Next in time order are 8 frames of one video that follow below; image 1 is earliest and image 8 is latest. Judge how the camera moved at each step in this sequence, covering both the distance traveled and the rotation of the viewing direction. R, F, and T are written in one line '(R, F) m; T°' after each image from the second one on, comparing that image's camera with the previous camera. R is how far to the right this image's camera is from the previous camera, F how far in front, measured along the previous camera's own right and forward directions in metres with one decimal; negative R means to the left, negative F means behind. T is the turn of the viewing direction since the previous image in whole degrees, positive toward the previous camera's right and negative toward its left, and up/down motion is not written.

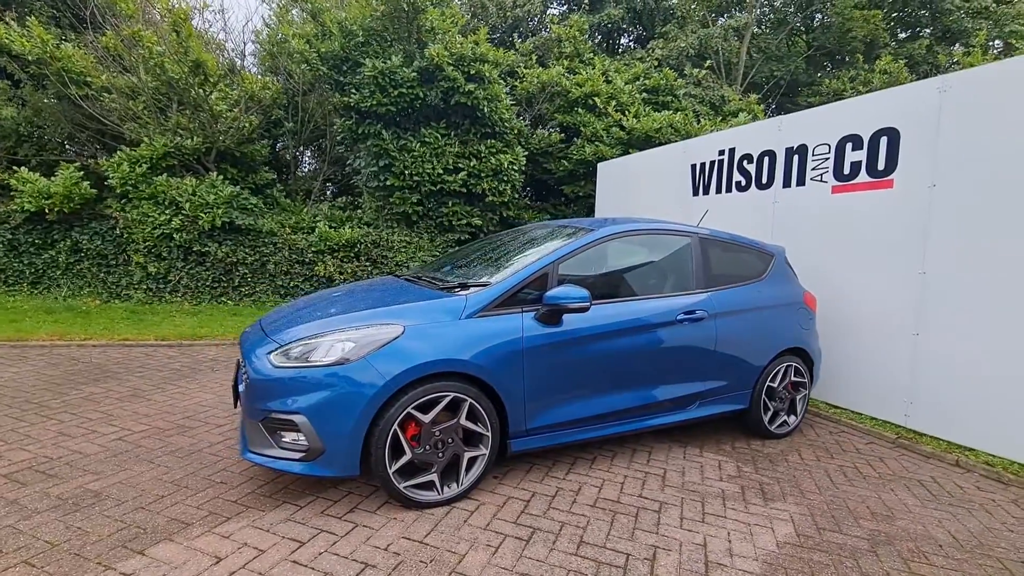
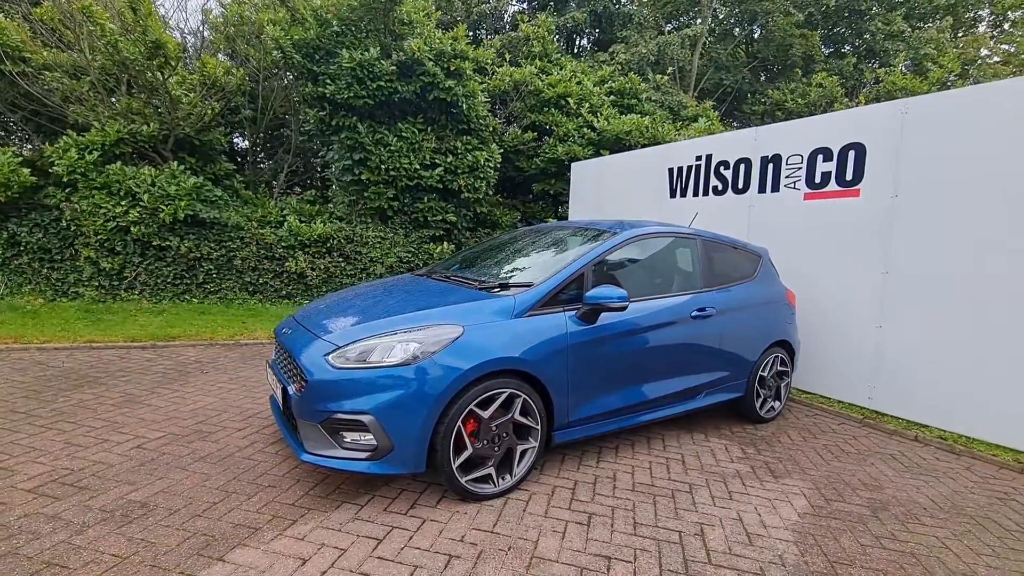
(-0.6, -0.1) m; +7°
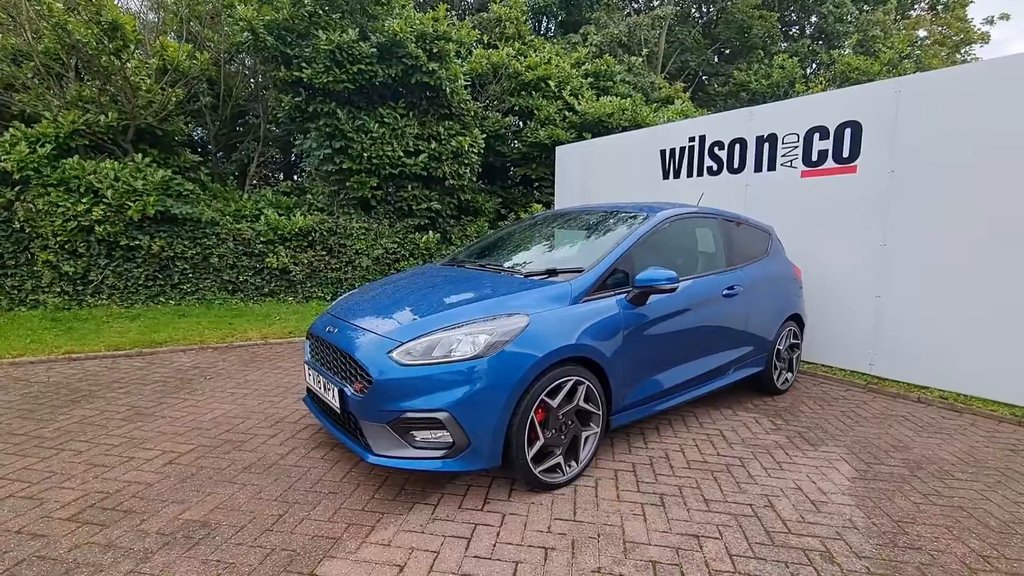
(-0.6, +0.1) m; +5°
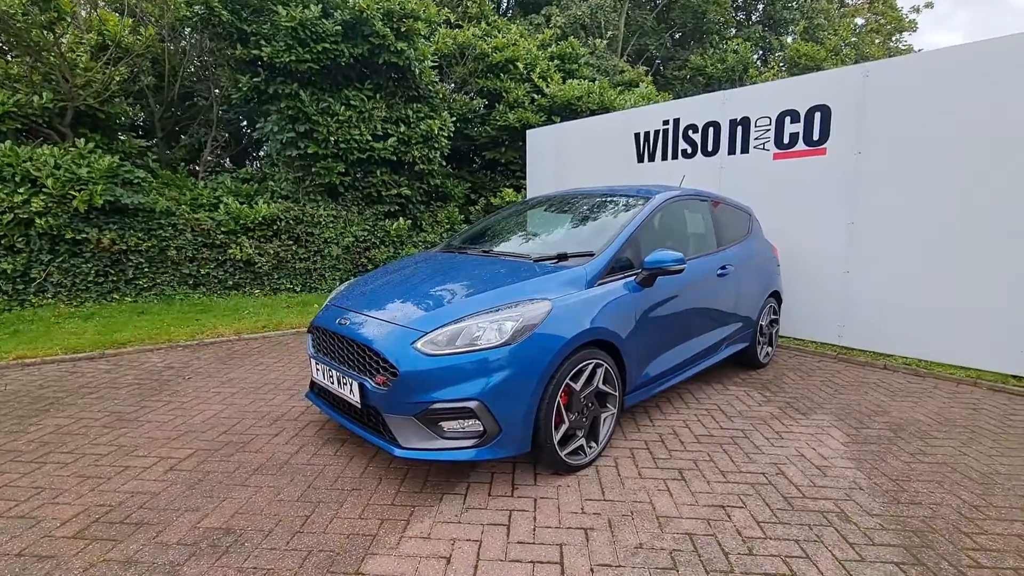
(-0.4, 0.0) m; +5°
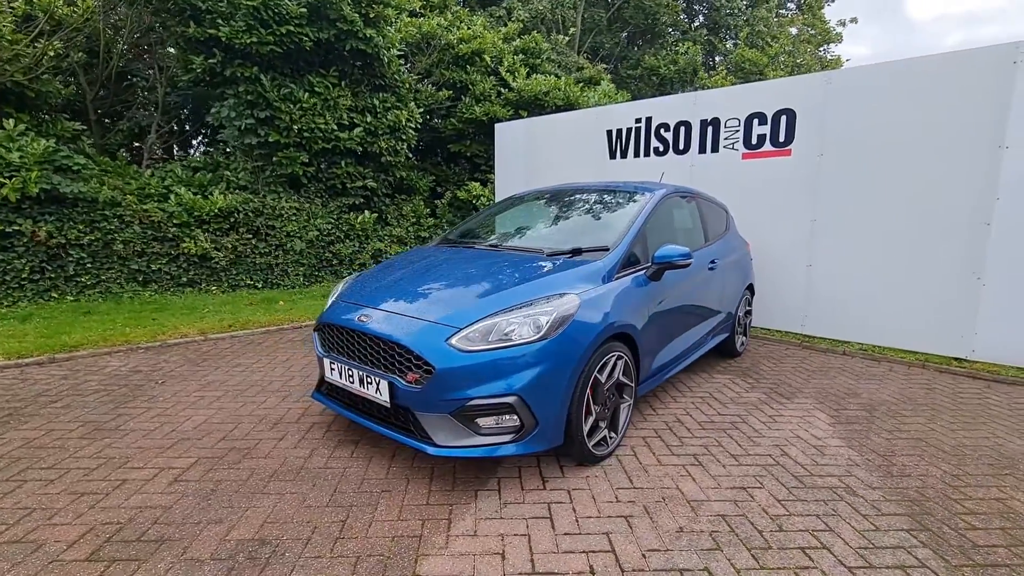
(-0.5, 0.0) m; +7°
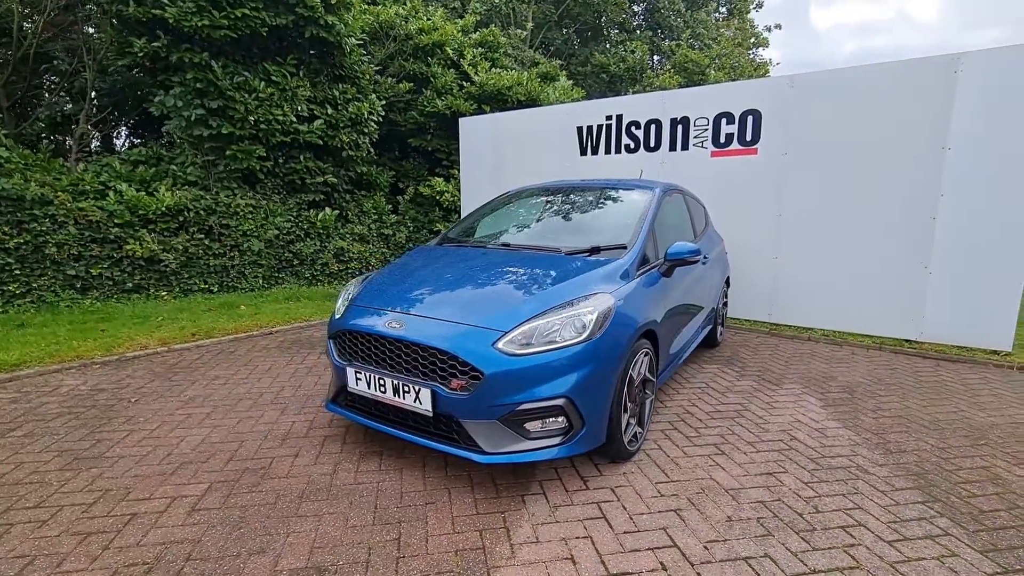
(-0.5, +0.1) m; +7°
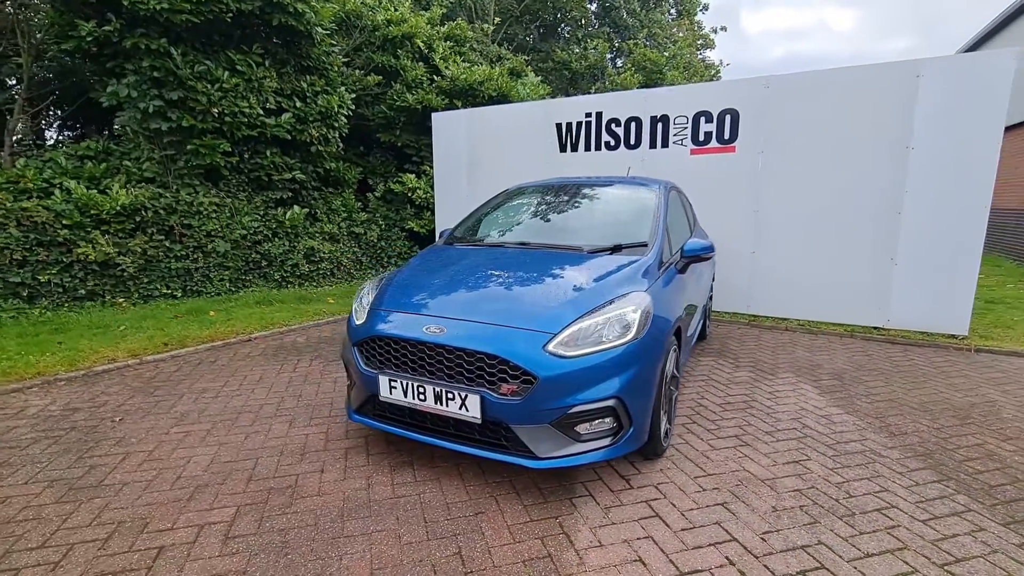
(-0.5, +0.1) m; +6°
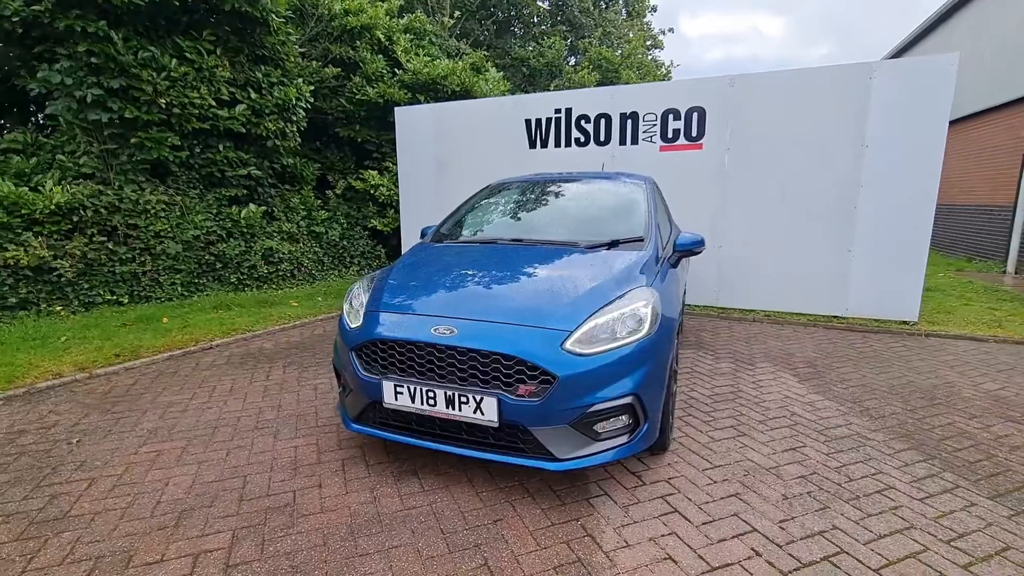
(-0.3, +0.1) m; +5°
